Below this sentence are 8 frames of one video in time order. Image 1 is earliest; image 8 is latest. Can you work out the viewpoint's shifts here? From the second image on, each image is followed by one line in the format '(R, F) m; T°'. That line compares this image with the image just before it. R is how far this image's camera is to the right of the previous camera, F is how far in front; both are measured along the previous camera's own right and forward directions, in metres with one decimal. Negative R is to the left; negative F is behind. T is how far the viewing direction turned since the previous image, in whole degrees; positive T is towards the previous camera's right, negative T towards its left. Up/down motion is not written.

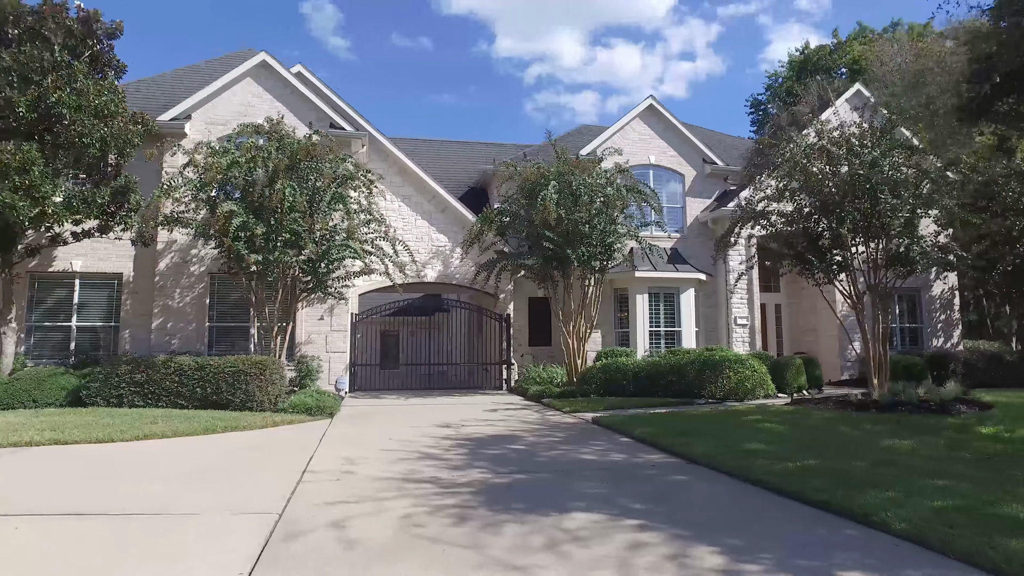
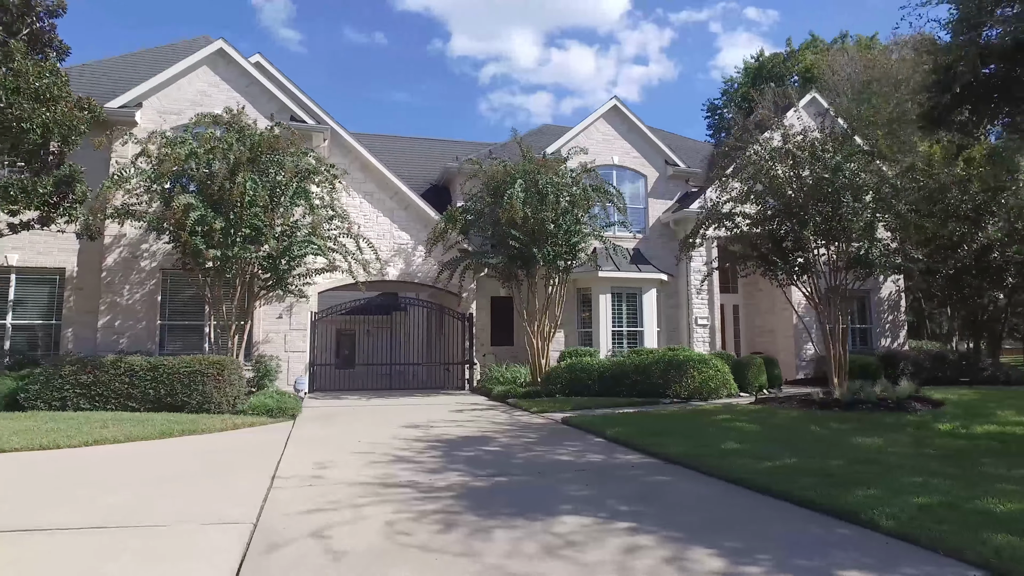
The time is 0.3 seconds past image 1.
(-0.3, +0.1) m; +4°
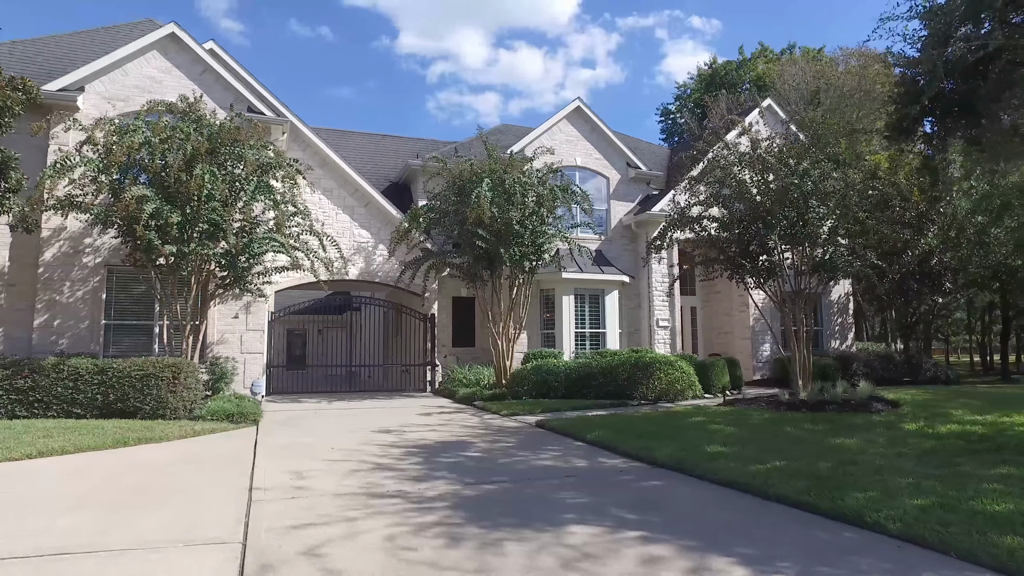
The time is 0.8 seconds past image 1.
(-0.4, +0.2) m; +5°
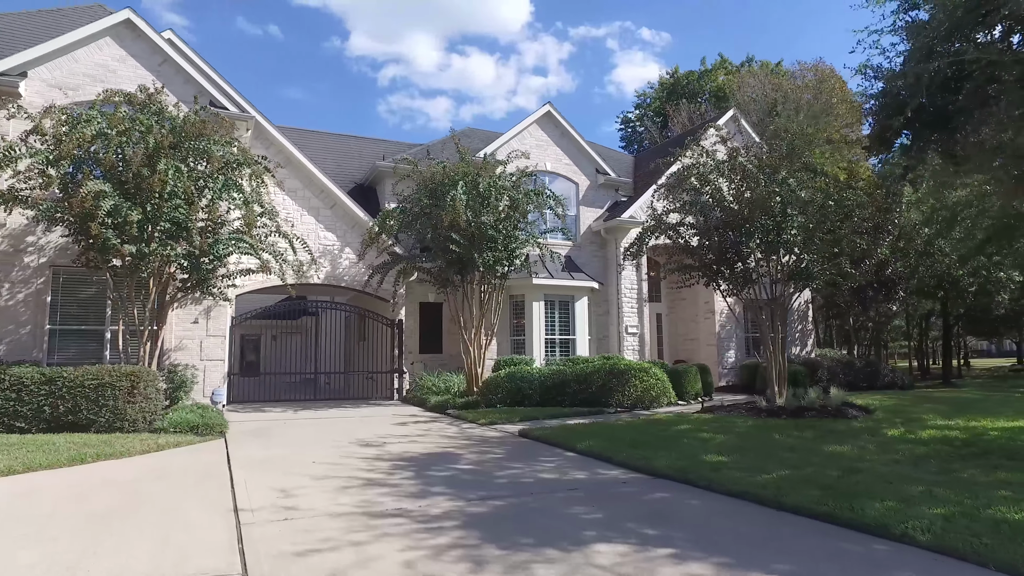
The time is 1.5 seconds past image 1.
(-0.5, +0.3) m; +4°
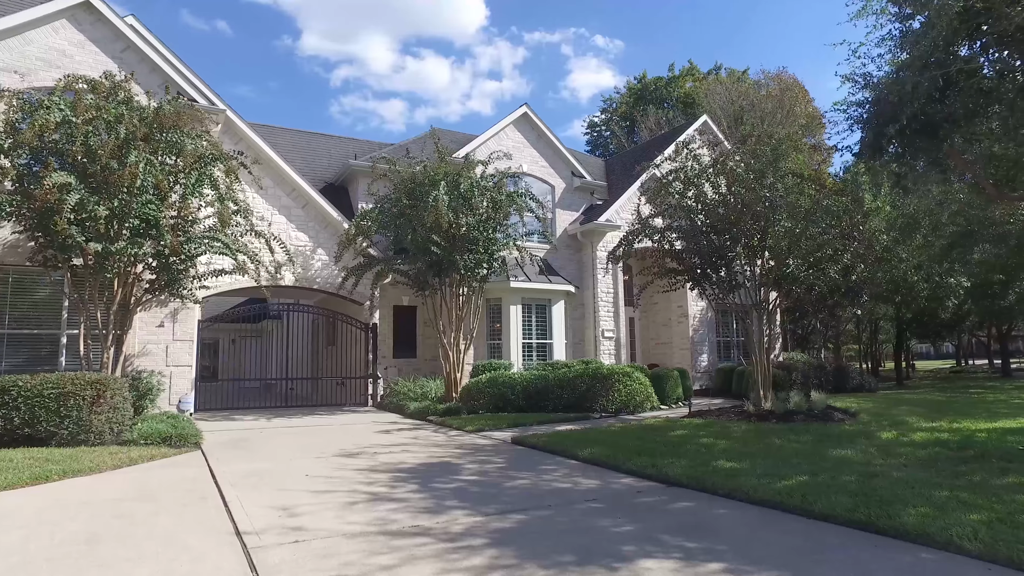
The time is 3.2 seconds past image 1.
(-0.6, +0.3) m; +4°
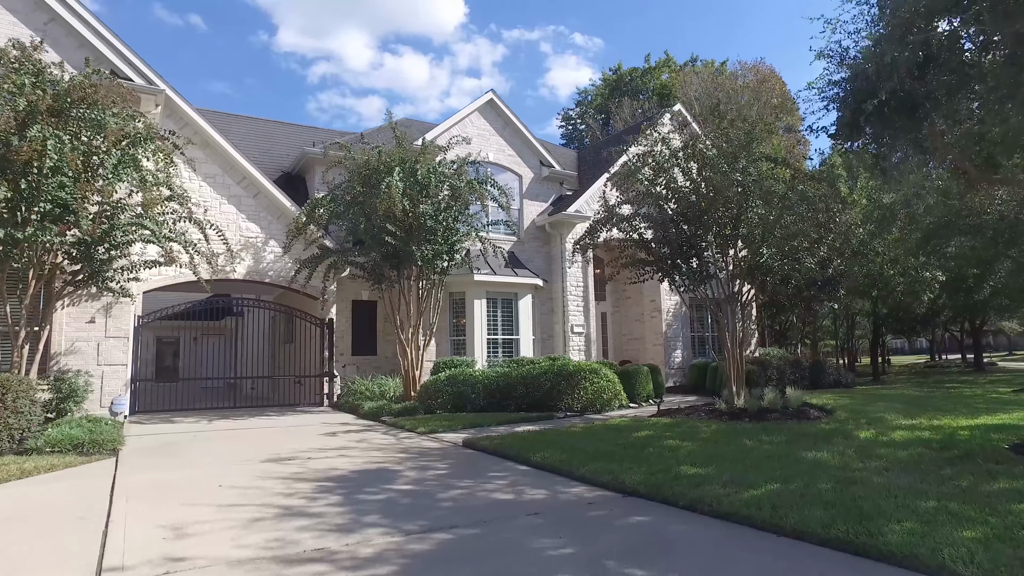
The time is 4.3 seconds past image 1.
(+0.4, +0.8) m; +2°
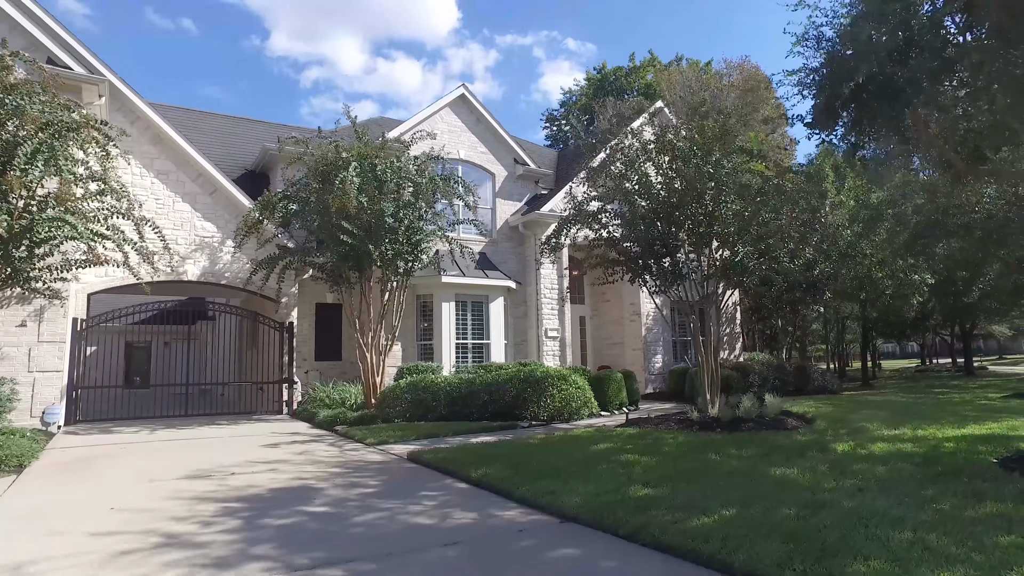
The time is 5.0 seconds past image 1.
(+0.6, +0.7) m; +1°
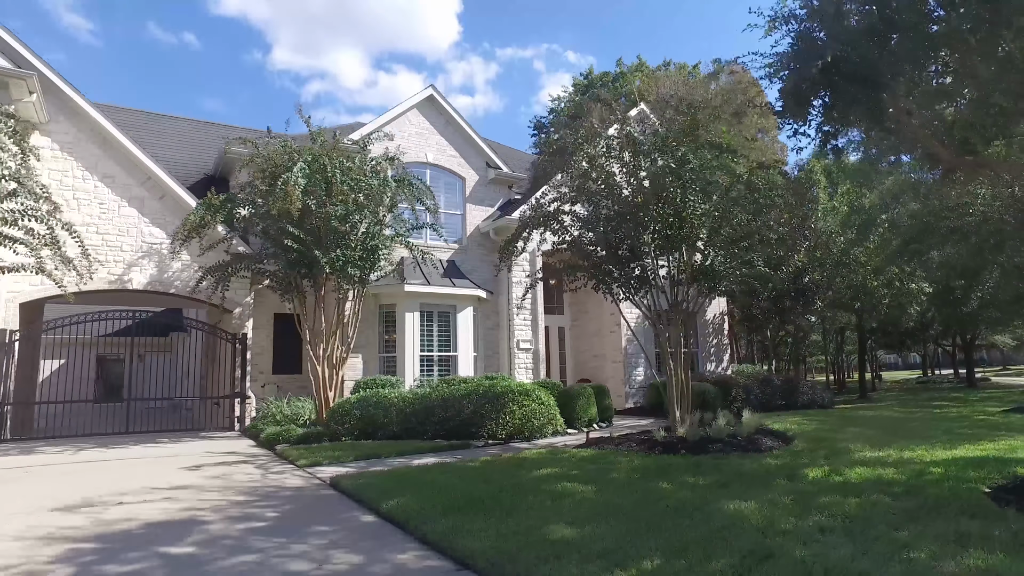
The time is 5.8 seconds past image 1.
(+0.8, +0.8) m; 0°
